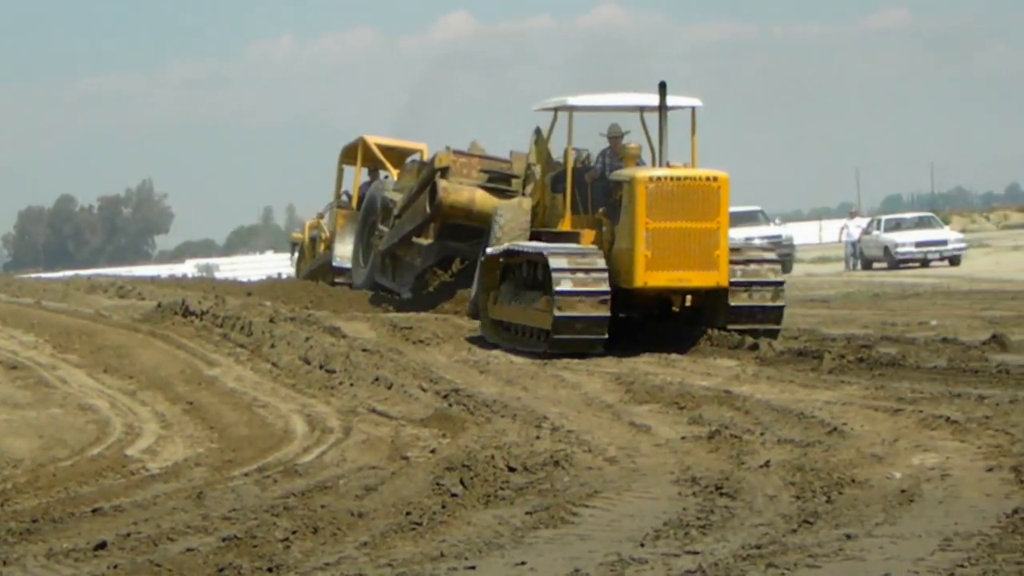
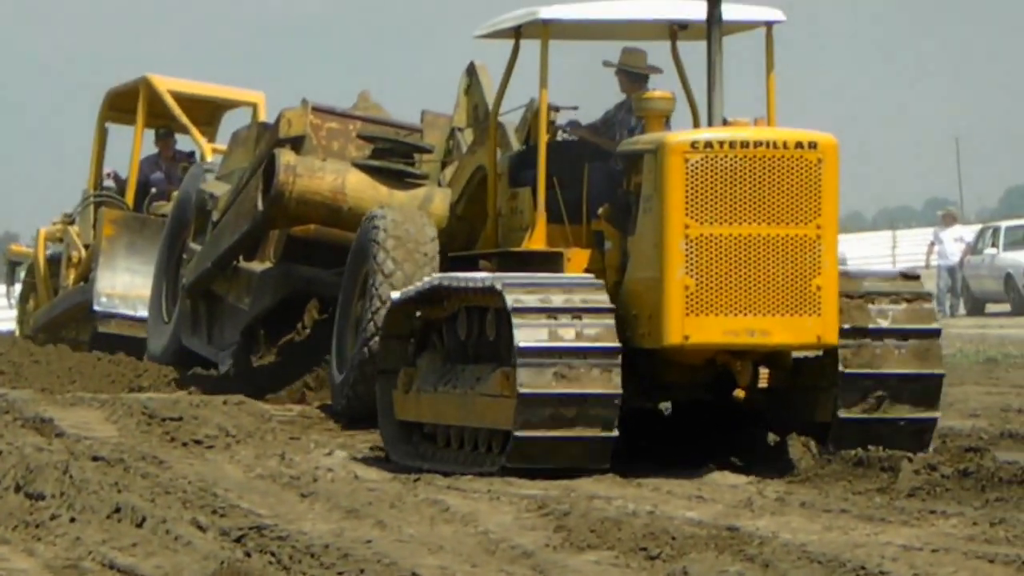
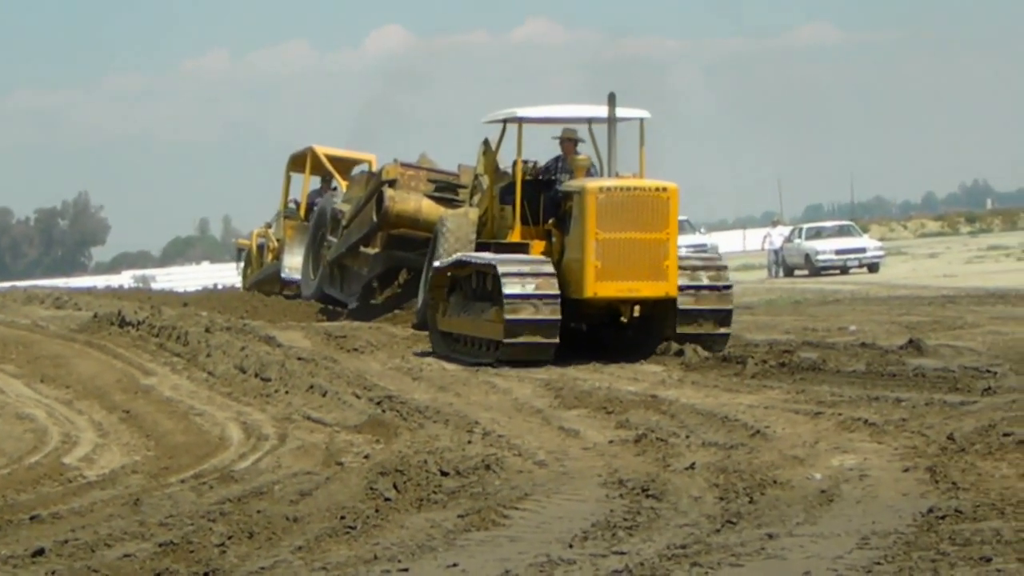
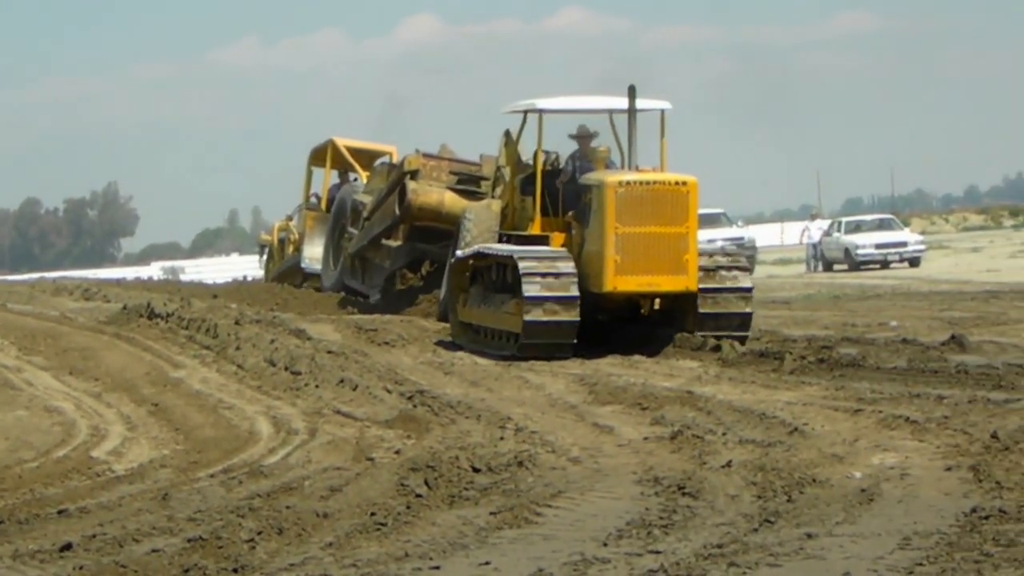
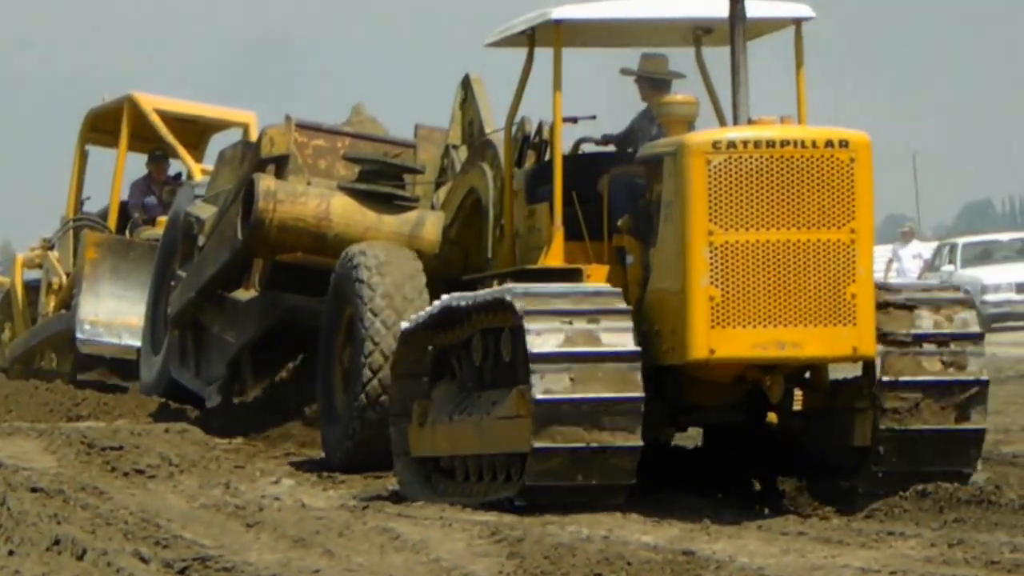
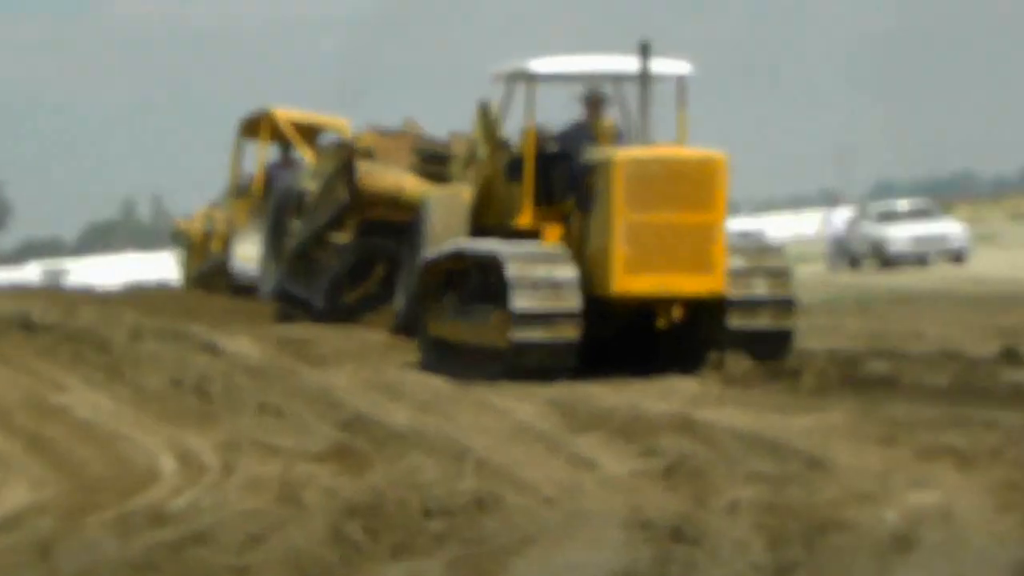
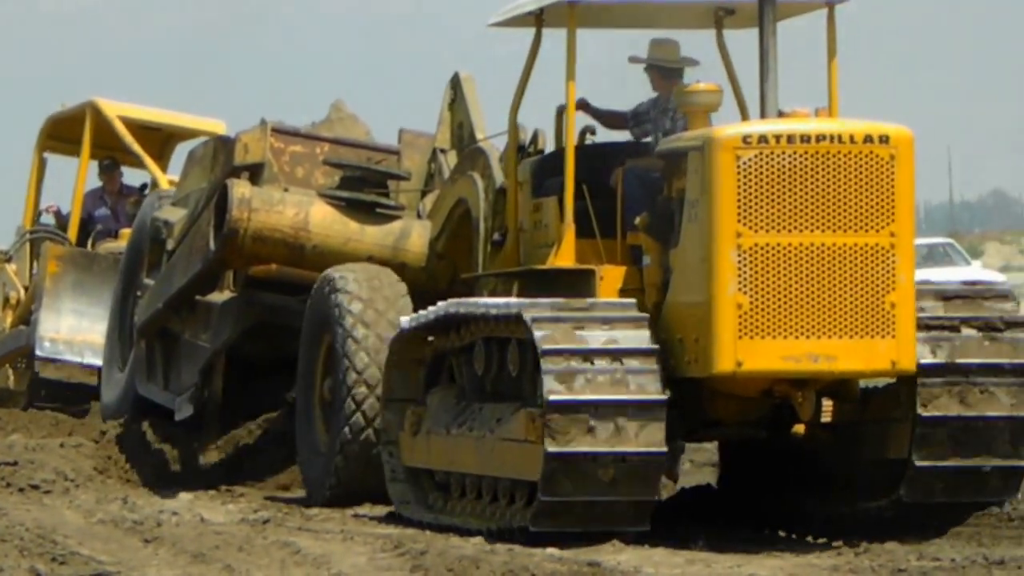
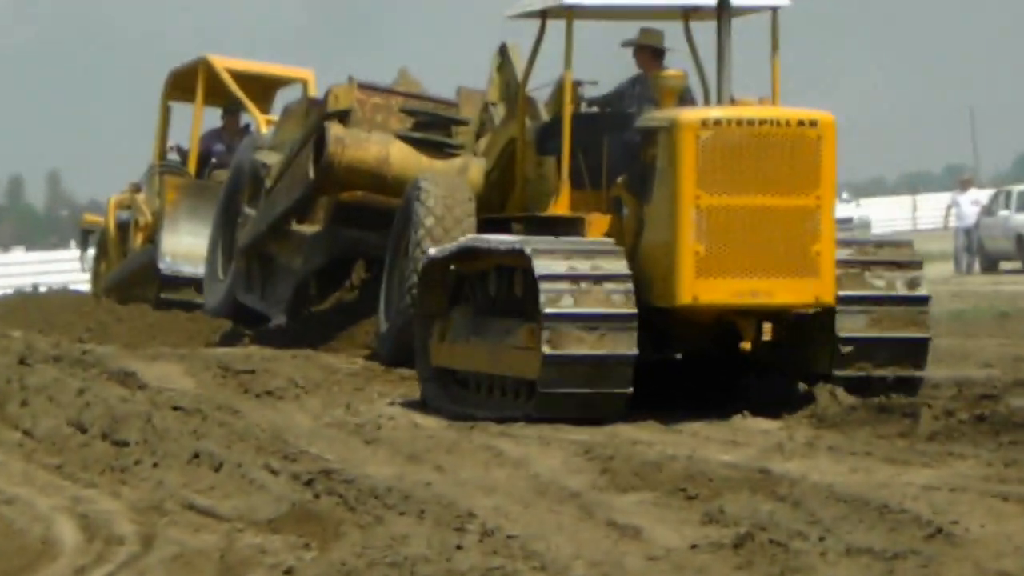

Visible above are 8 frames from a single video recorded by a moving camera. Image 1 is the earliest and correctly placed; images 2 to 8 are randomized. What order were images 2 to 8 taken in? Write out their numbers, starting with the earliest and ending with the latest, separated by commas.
4, 3, 6, 8, 2, 5, 7
